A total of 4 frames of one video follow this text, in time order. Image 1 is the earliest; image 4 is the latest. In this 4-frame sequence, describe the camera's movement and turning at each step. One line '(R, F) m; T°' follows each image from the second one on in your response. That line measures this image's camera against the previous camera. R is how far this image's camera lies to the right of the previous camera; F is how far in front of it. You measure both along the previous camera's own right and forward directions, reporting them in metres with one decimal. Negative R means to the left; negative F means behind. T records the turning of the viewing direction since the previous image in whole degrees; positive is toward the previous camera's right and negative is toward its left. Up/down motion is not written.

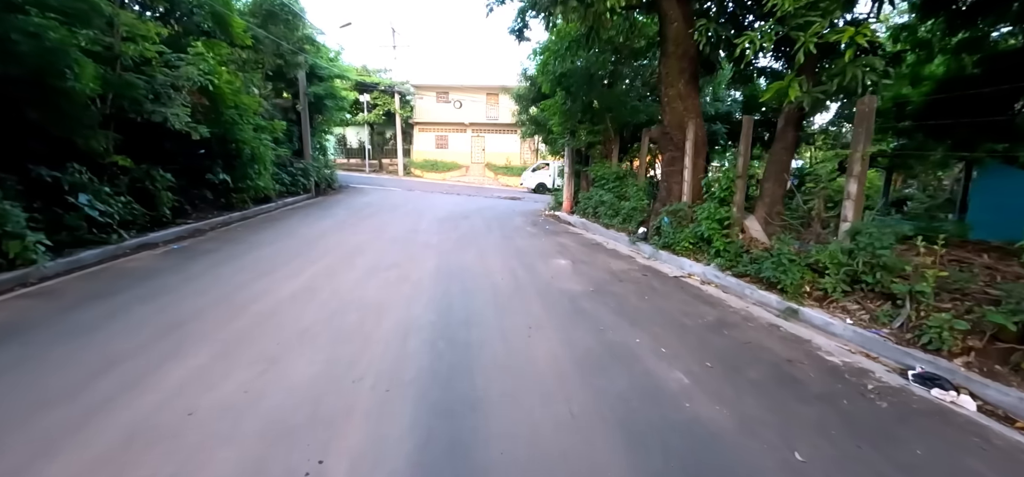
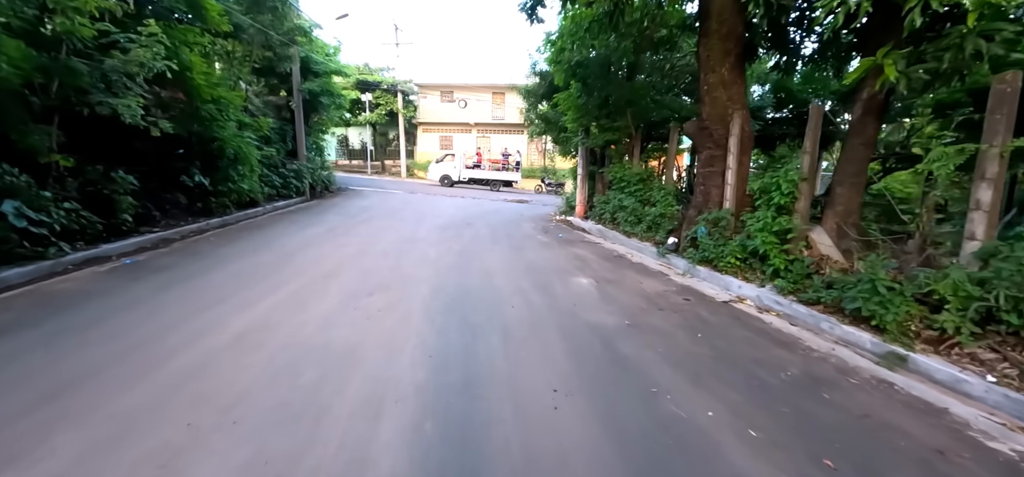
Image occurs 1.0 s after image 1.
(-0.1, +1.2) m; -1°
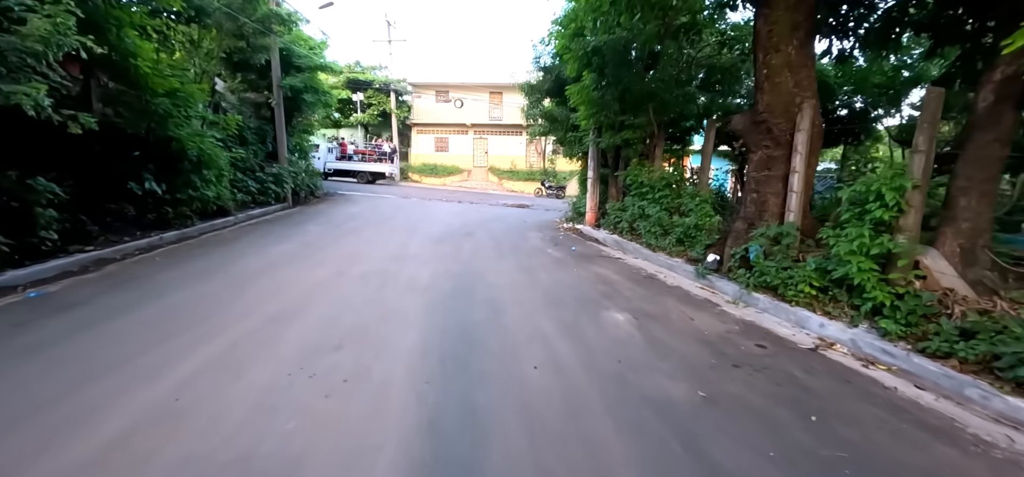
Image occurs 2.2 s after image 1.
(-0.2, +1.3) m; +1°
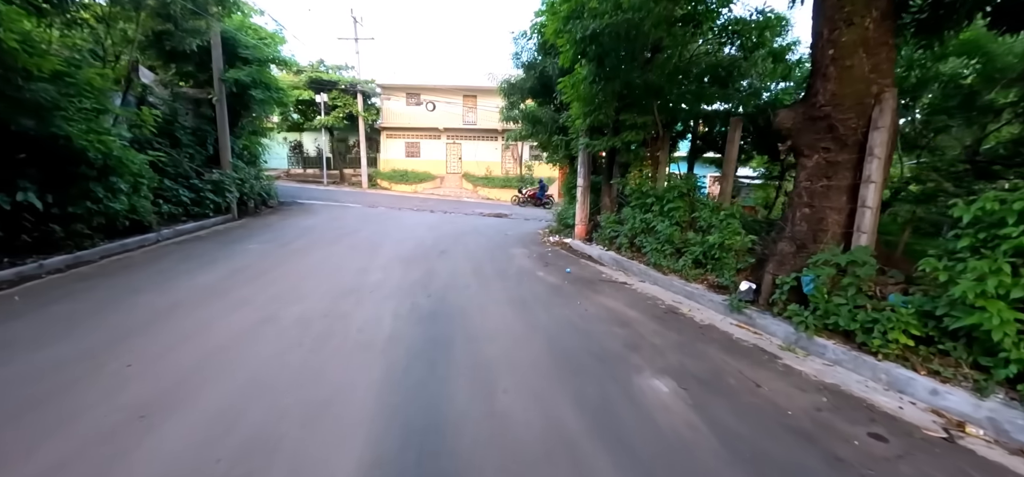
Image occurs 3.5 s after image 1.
(-0.2, +1.4) m; +3°
